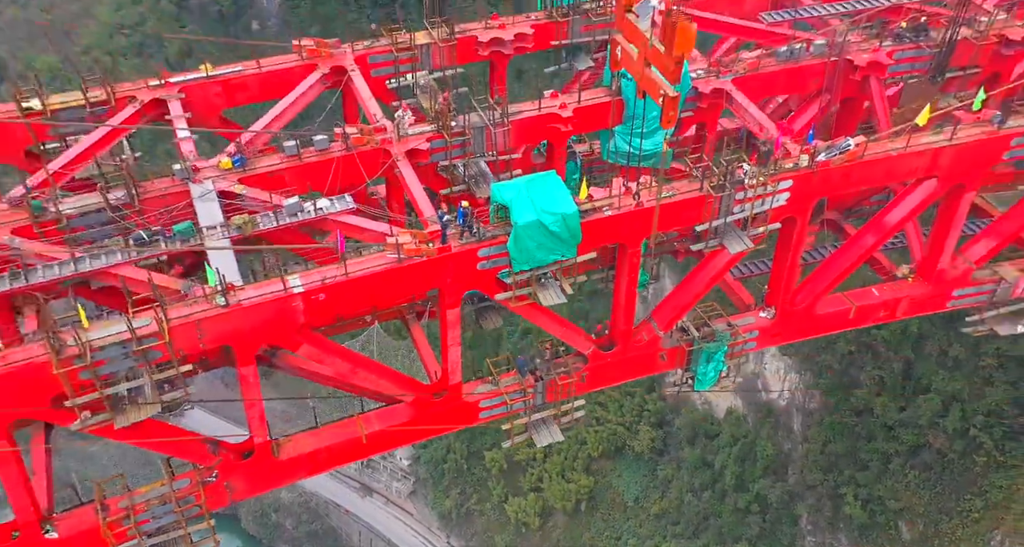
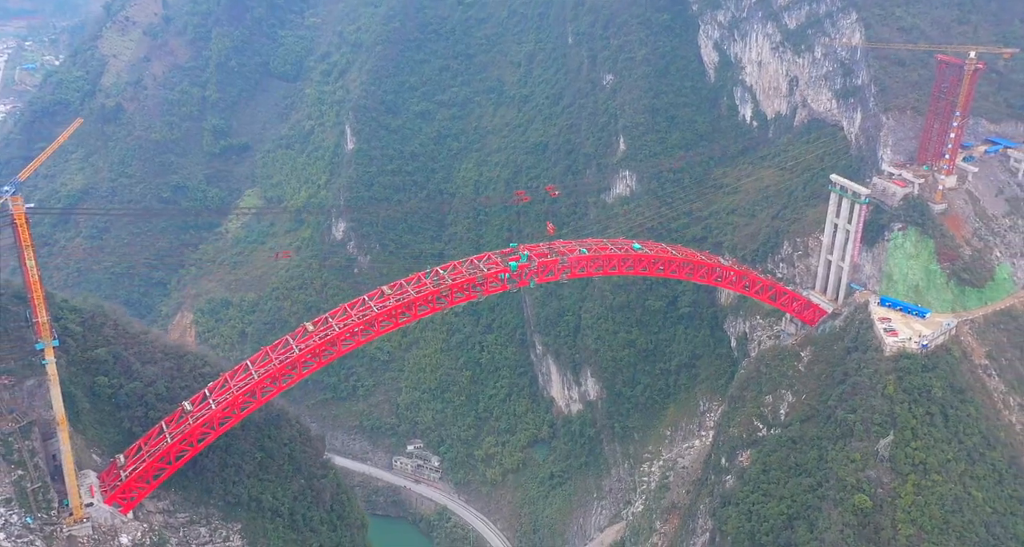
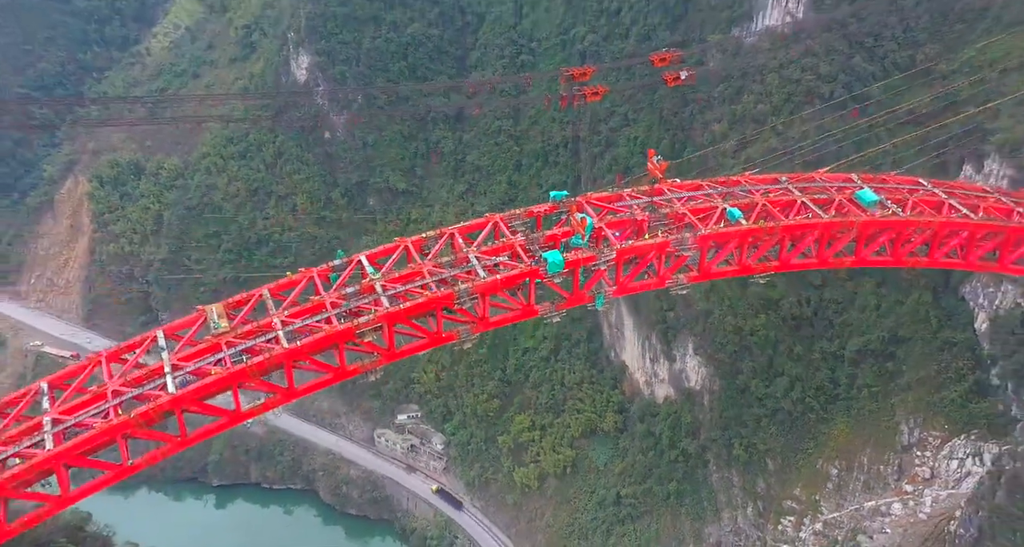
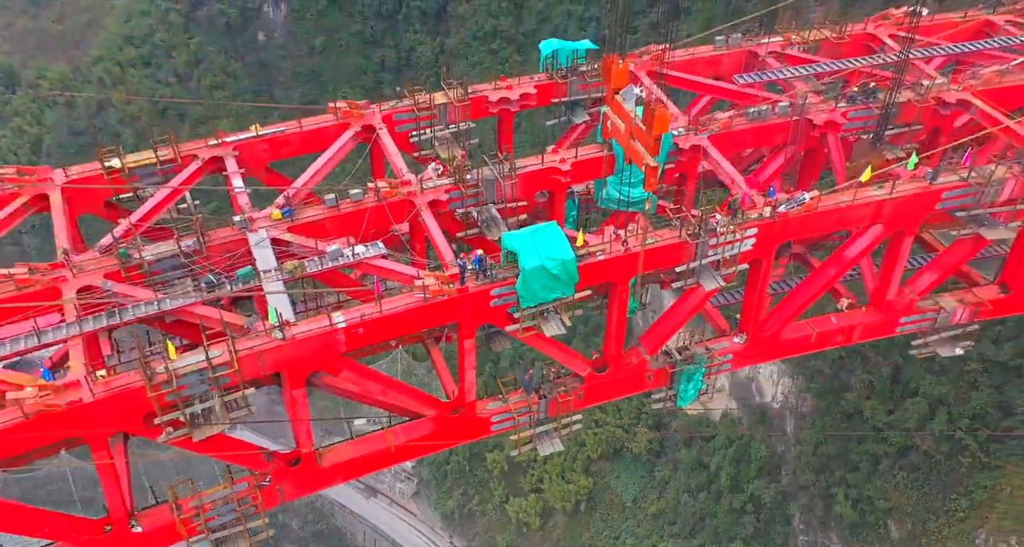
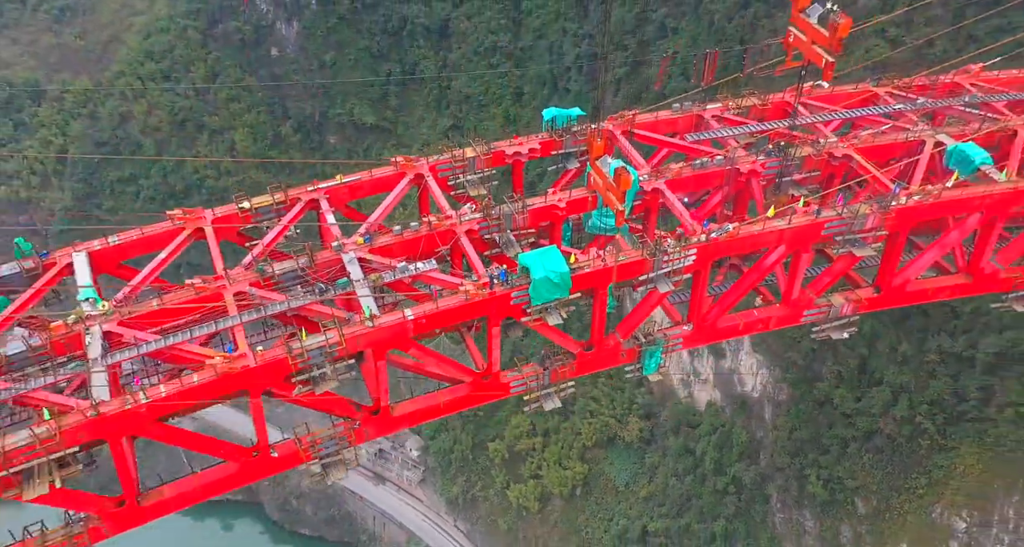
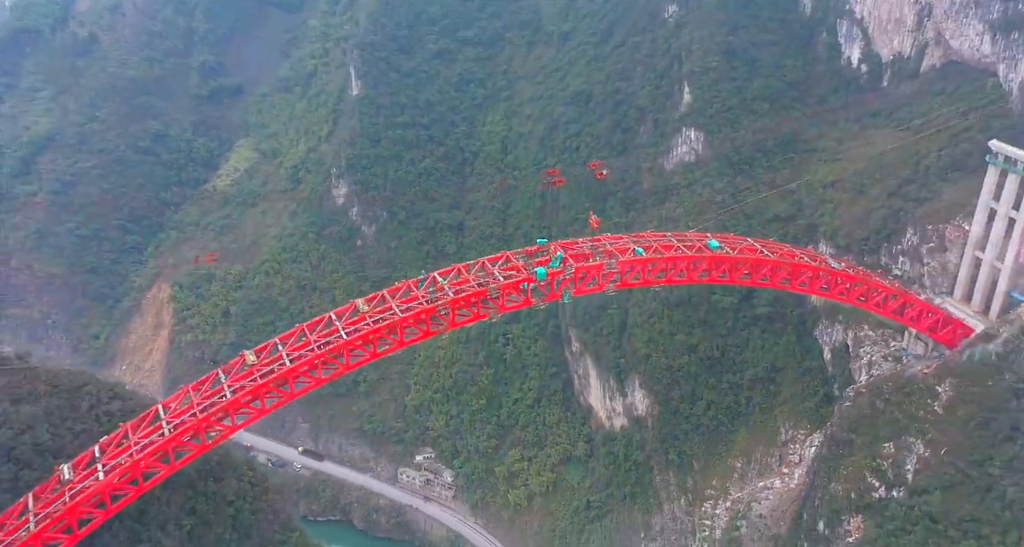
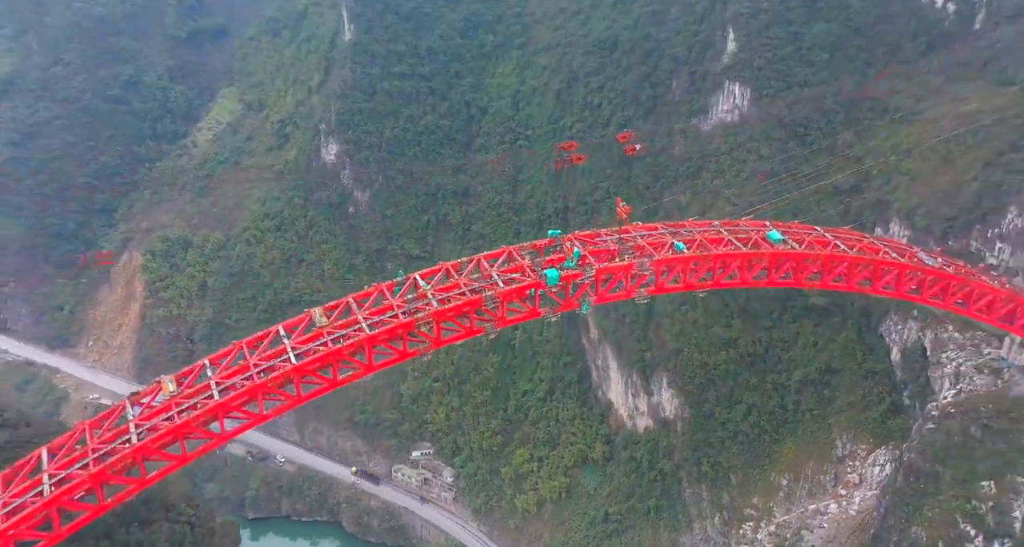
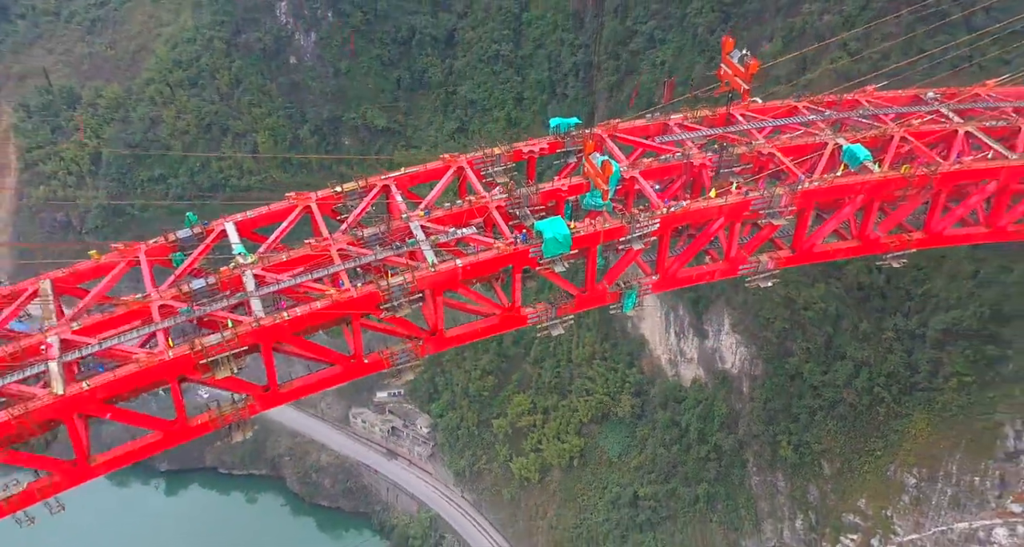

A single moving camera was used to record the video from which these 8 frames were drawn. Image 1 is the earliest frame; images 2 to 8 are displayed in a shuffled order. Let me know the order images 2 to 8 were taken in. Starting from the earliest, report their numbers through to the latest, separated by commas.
4, 5, 8, 3, 7, 6, 2
